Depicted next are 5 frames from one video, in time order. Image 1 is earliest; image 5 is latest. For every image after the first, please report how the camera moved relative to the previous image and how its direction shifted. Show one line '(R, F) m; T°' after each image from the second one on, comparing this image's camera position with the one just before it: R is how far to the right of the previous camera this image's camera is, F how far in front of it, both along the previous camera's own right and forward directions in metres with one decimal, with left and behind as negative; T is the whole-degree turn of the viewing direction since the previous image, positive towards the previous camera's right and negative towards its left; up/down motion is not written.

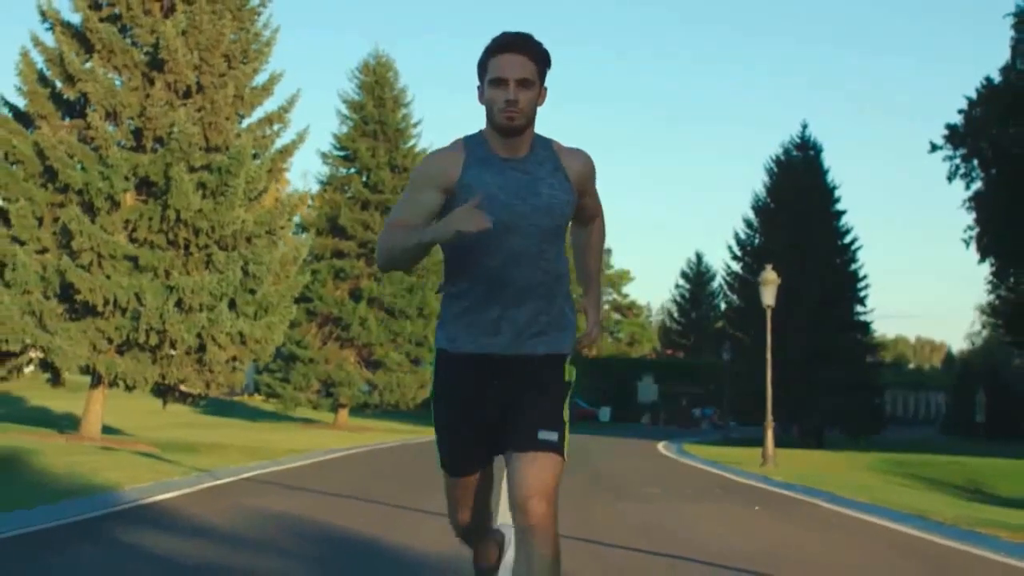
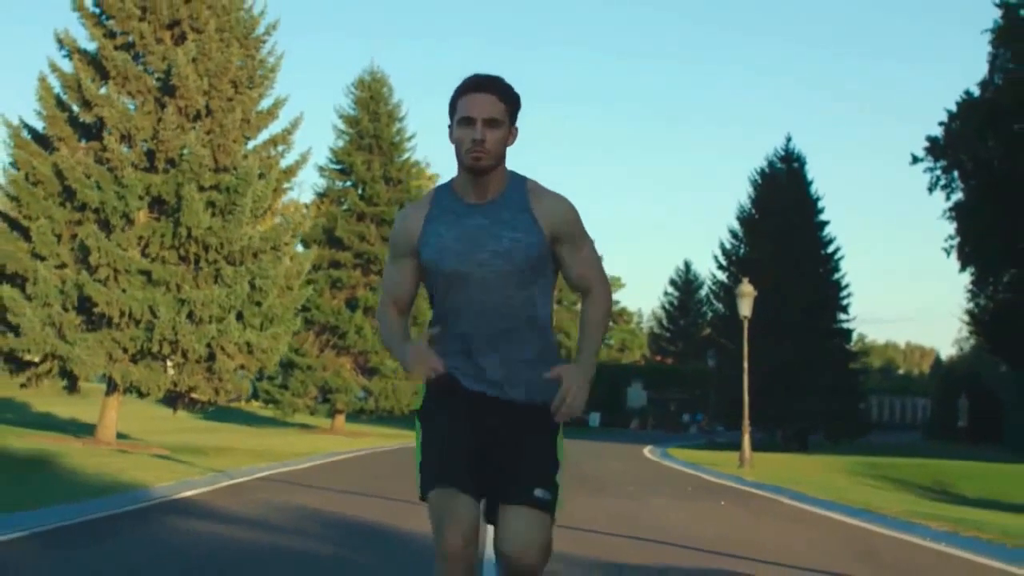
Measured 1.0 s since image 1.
(0.0, -1.2) m; 0°
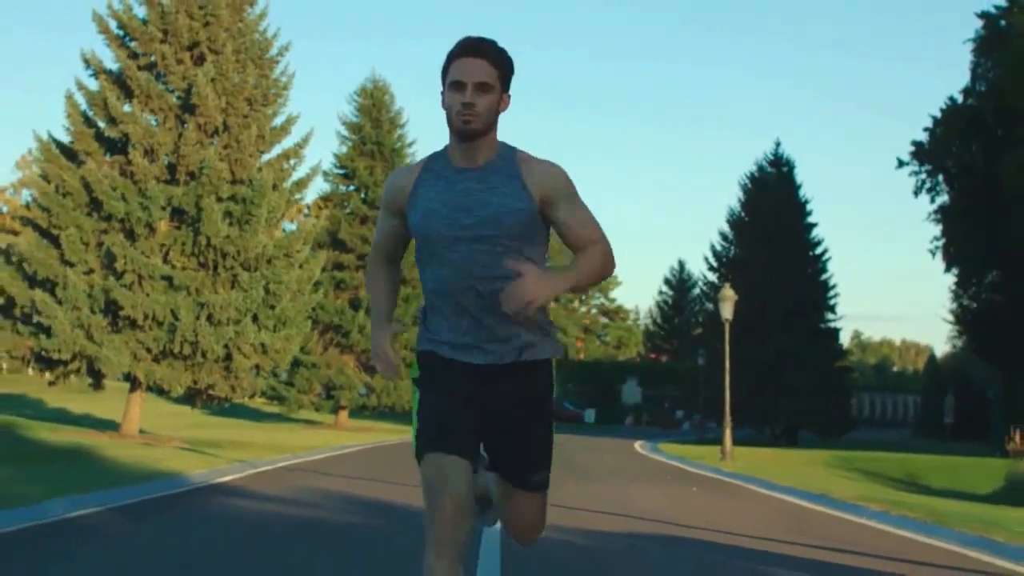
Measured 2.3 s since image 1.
(0.0, -1.5) m; 0°
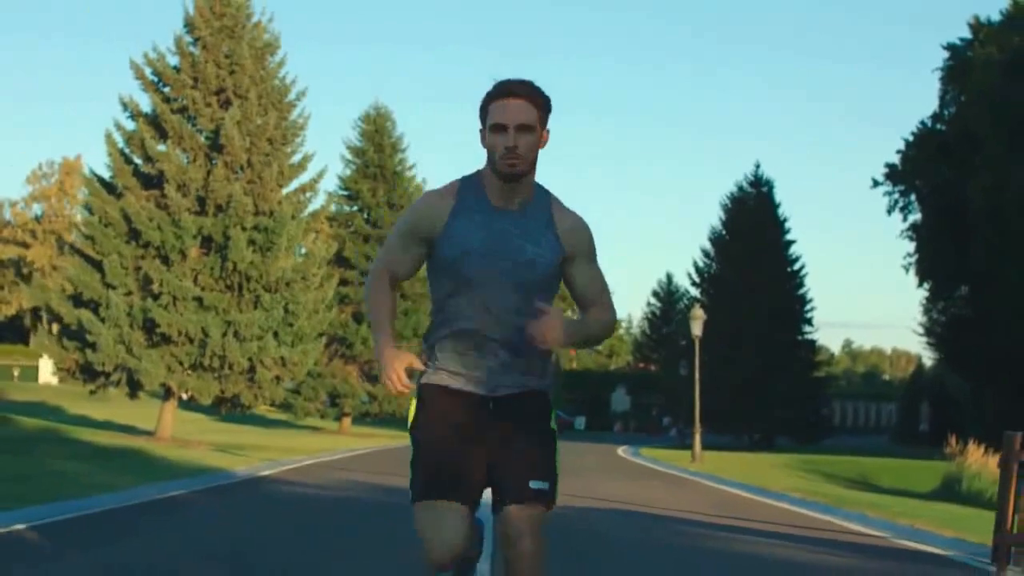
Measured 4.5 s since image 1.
(0.0, -2.8) m; 0°
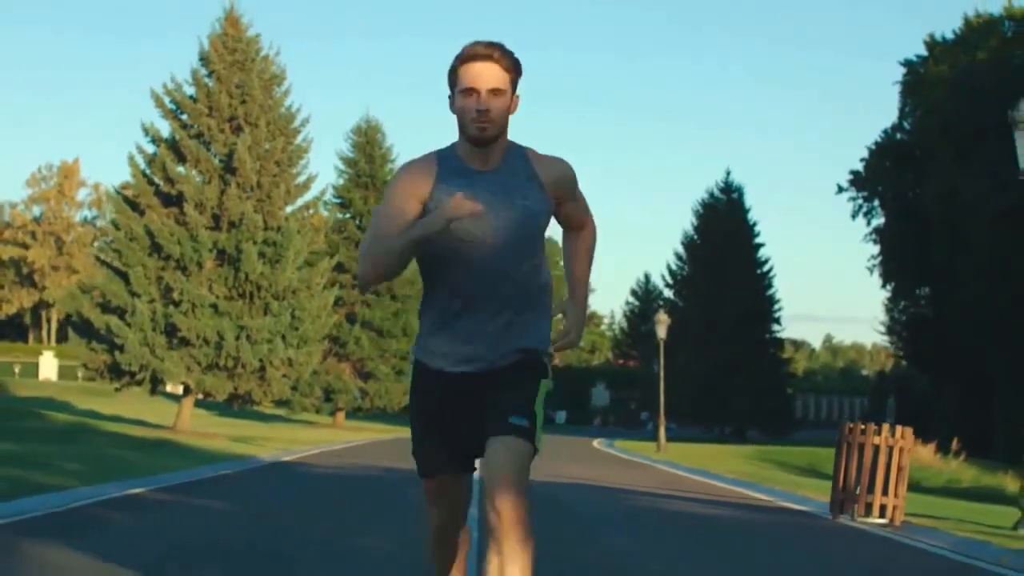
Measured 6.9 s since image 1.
(0.0, -2.9) m; +1°
